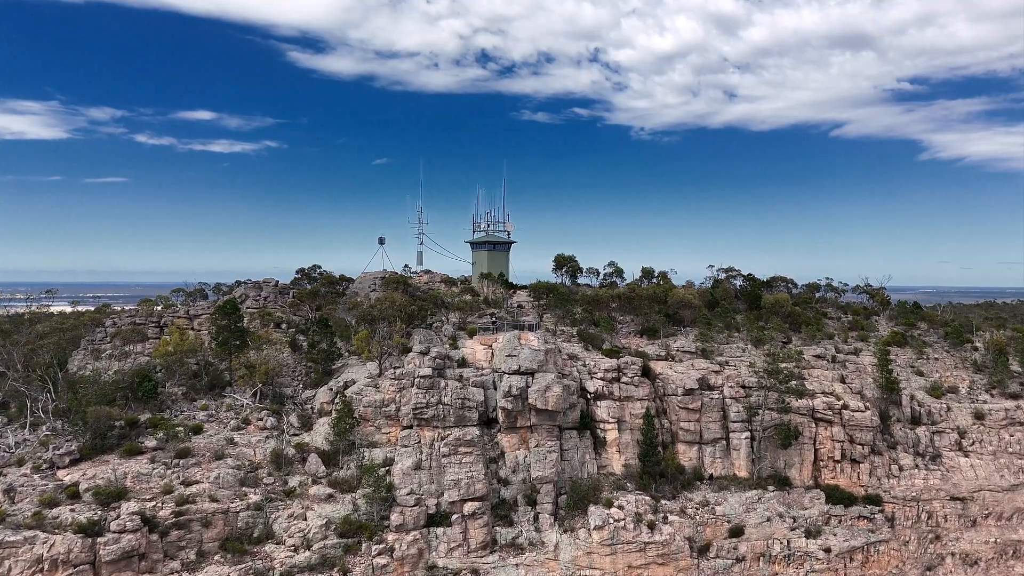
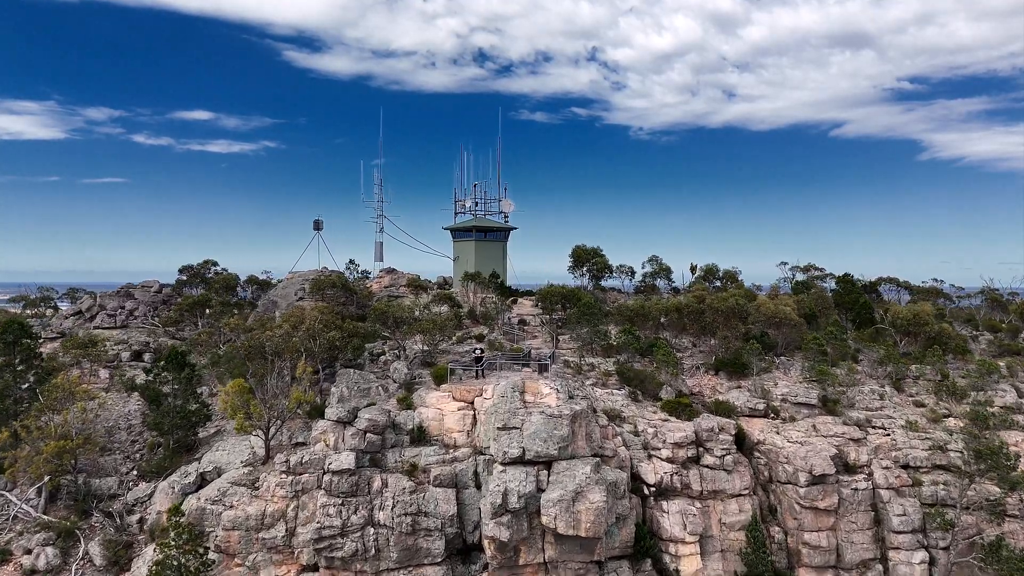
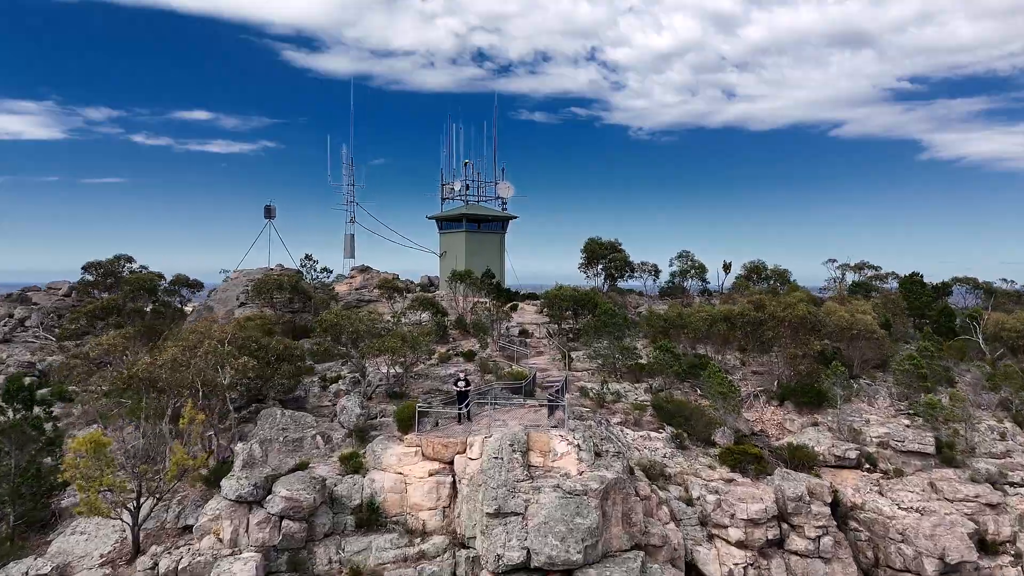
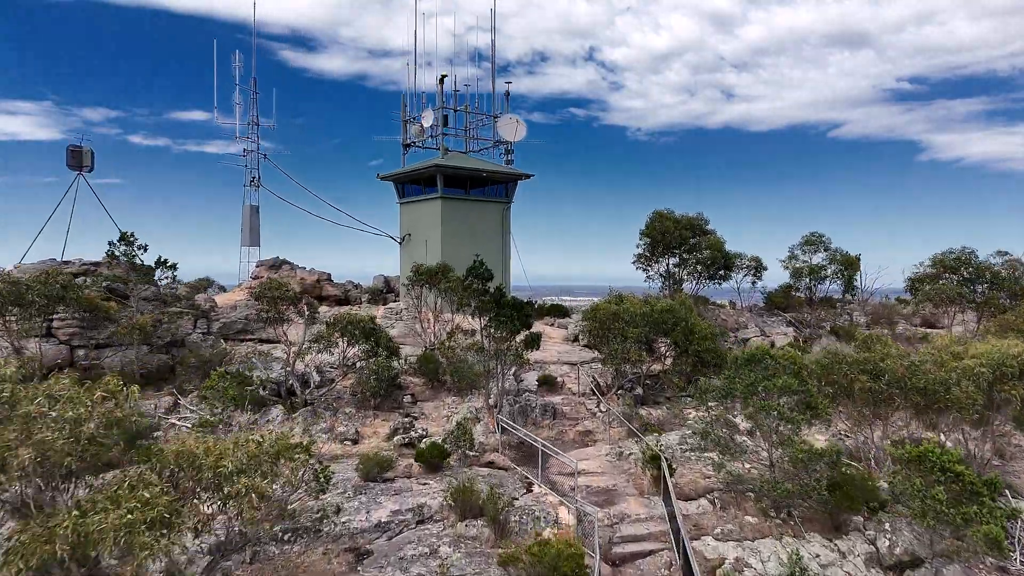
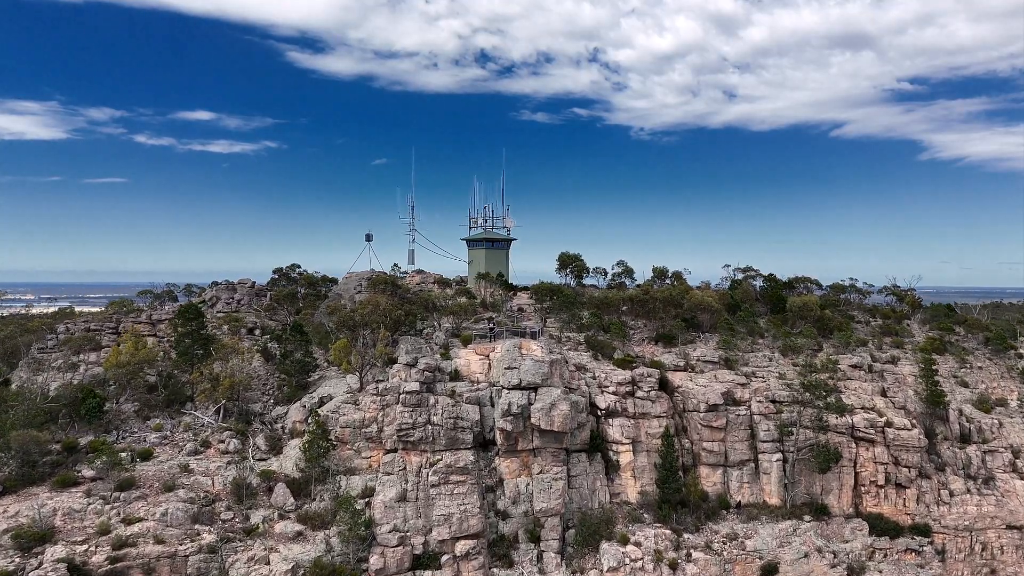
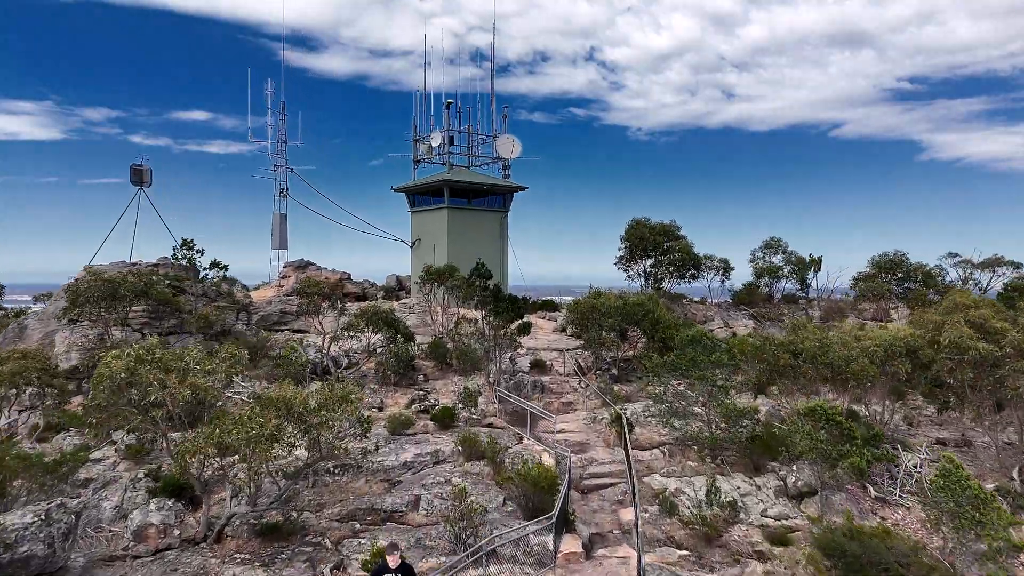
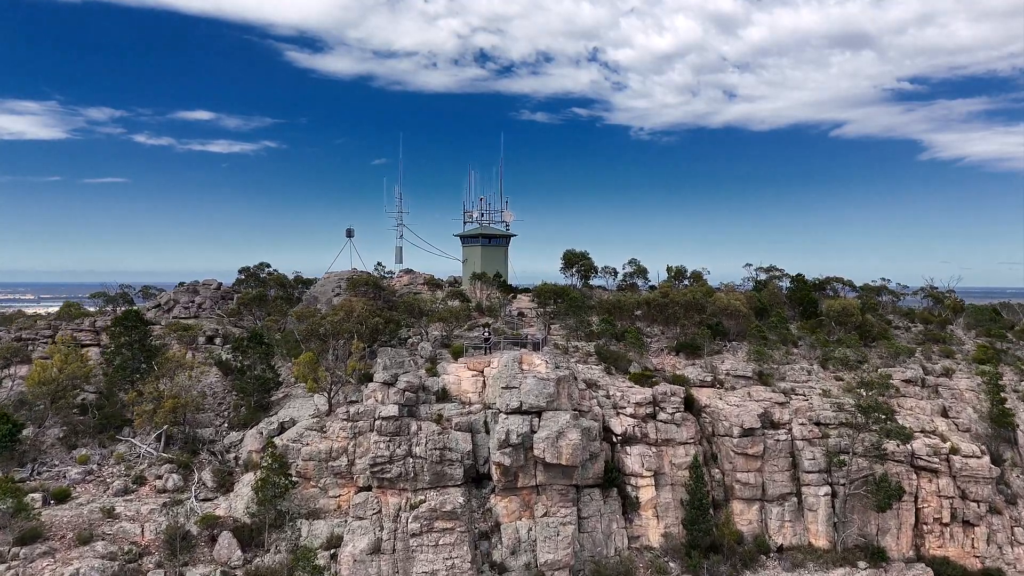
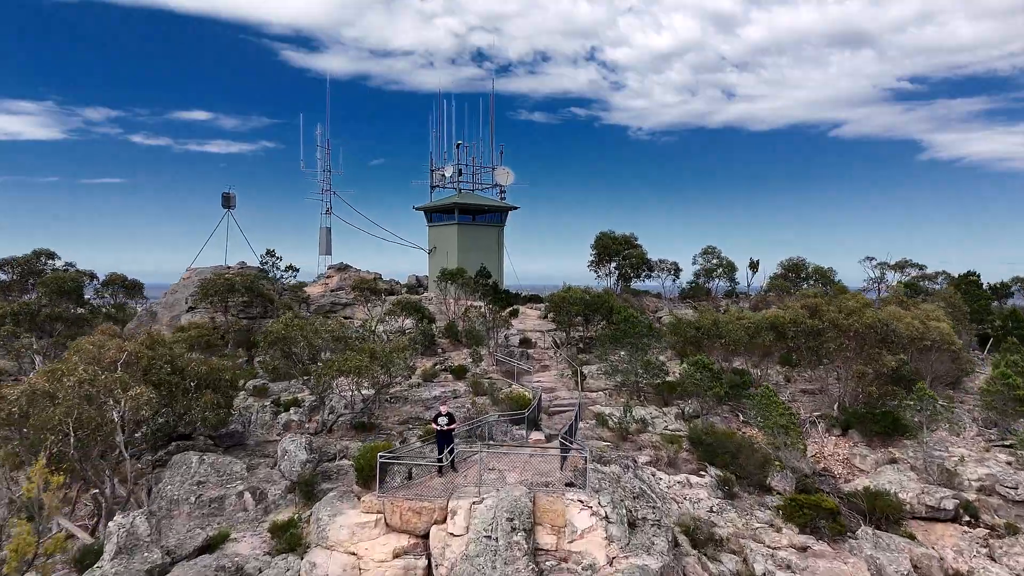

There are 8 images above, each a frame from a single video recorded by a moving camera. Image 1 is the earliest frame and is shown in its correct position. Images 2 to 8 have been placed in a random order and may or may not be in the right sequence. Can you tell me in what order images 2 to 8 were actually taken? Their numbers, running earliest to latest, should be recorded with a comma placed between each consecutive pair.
5, 7, 2, 3, 8, 6, 4
